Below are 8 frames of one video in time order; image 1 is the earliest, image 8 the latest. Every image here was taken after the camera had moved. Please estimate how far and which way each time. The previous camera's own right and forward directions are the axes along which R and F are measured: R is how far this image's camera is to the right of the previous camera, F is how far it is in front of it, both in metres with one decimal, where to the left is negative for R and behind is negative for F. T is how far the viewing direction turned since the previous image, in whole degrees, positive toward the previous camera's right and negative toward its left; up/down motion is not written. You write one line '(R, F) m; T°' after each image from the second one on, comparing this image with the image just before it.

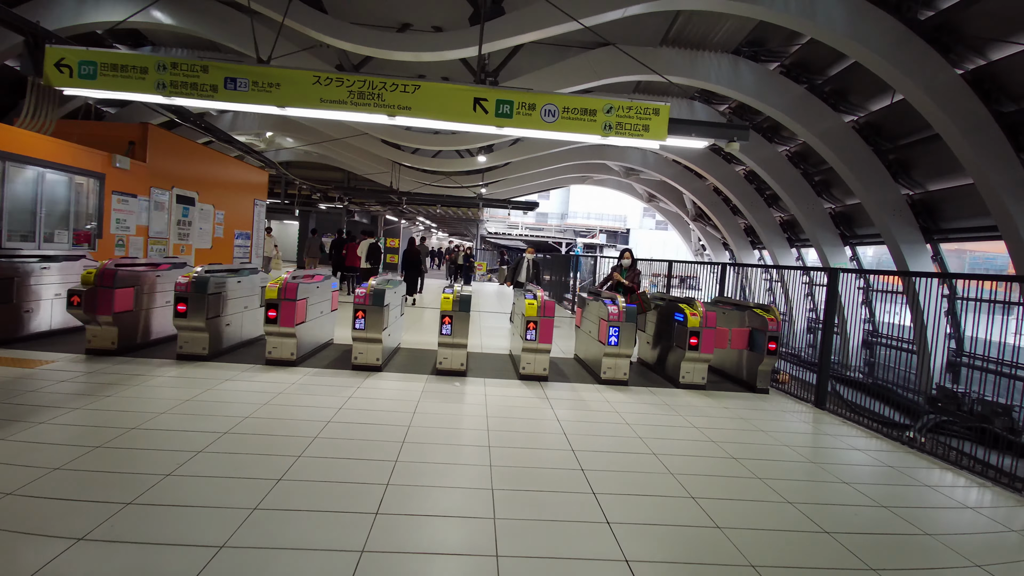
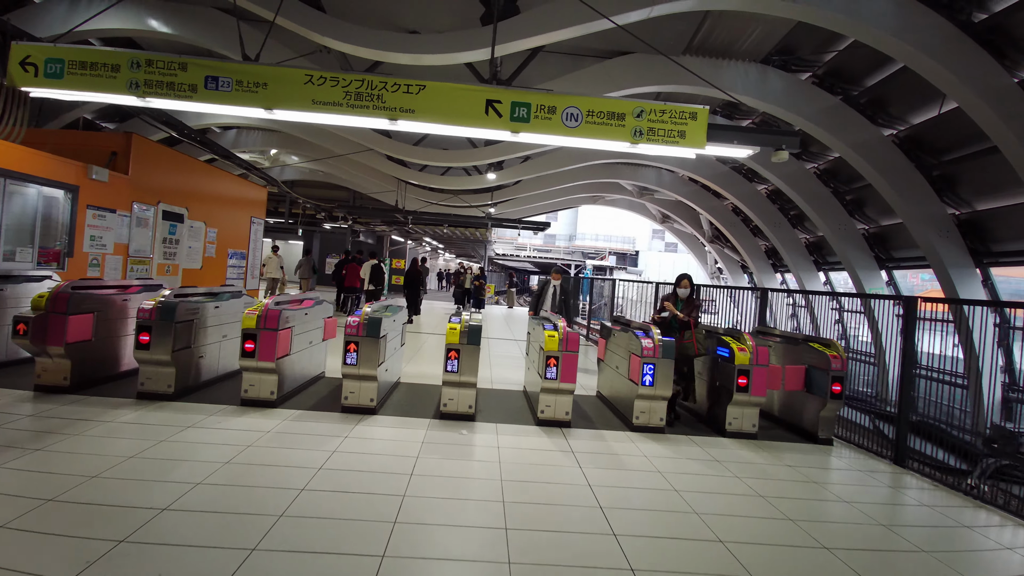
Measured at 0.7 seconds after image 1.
(-0.1, +0.6) m; -1°
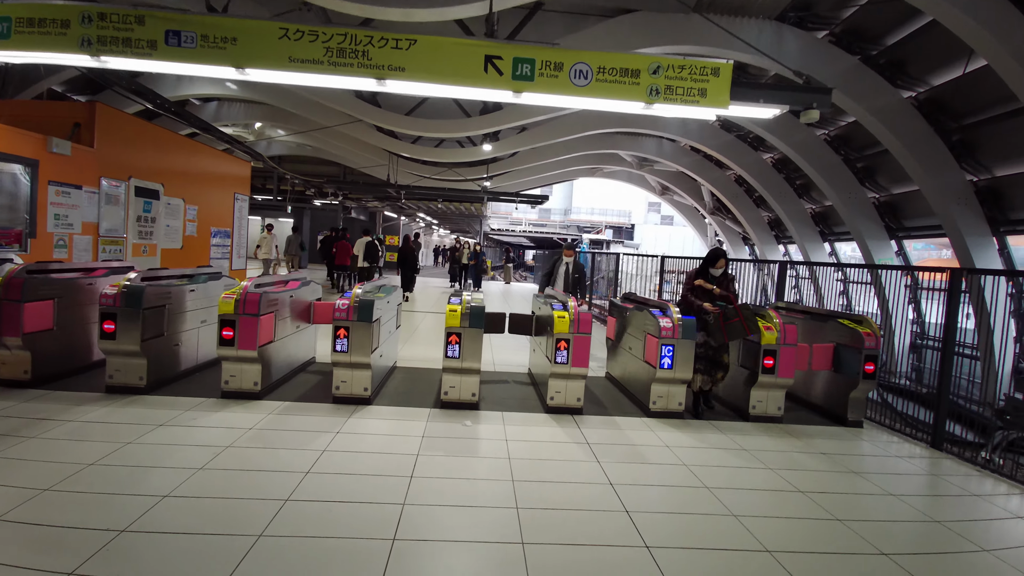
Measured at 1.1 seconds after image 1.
(-0.1, +0.3) m; +1°
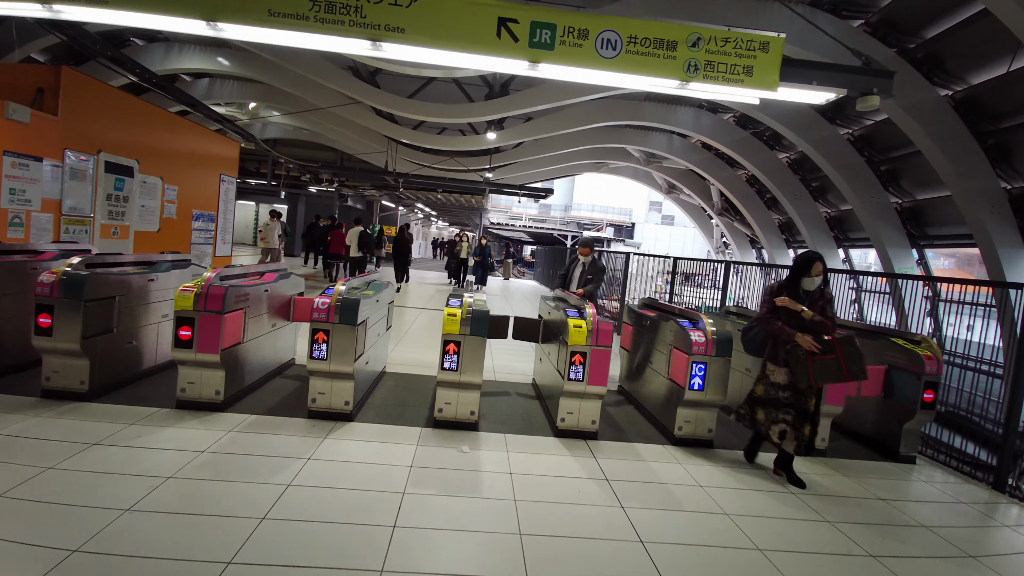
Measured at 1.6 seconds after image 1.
(-0.1, +0.5) m; 0°
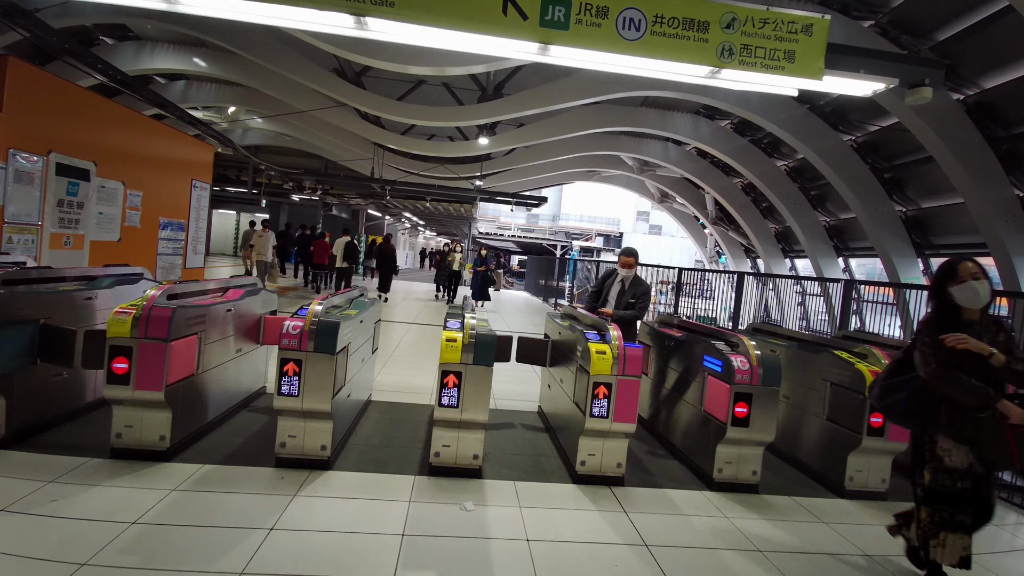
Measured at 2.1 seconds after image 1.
(-0.1, +0.5) m; +2°
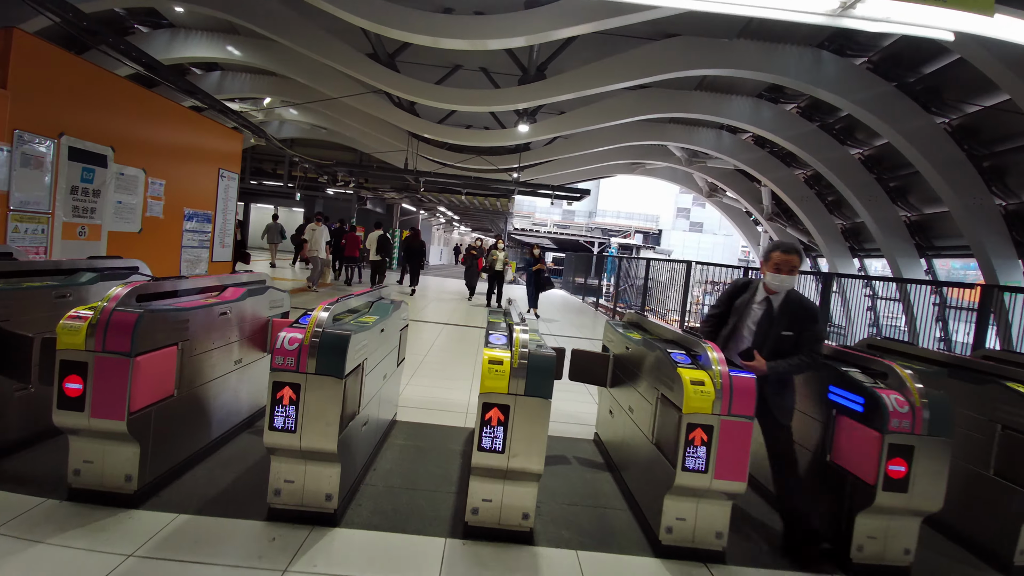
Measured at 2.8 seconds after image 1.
(-0.1, +0.6) m; -4°
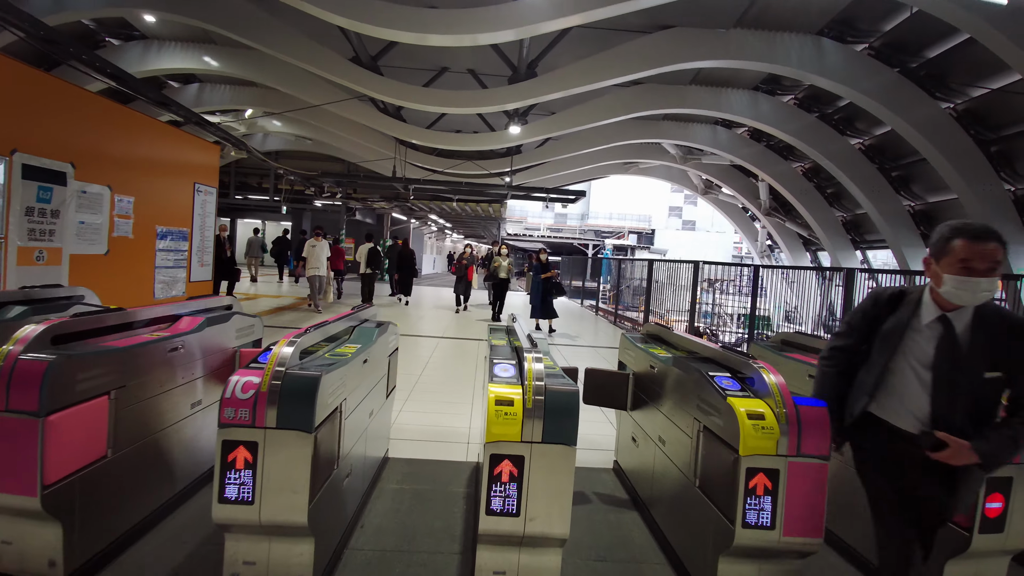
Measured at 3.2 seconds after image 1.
(0.0, +0.3) m; +1°
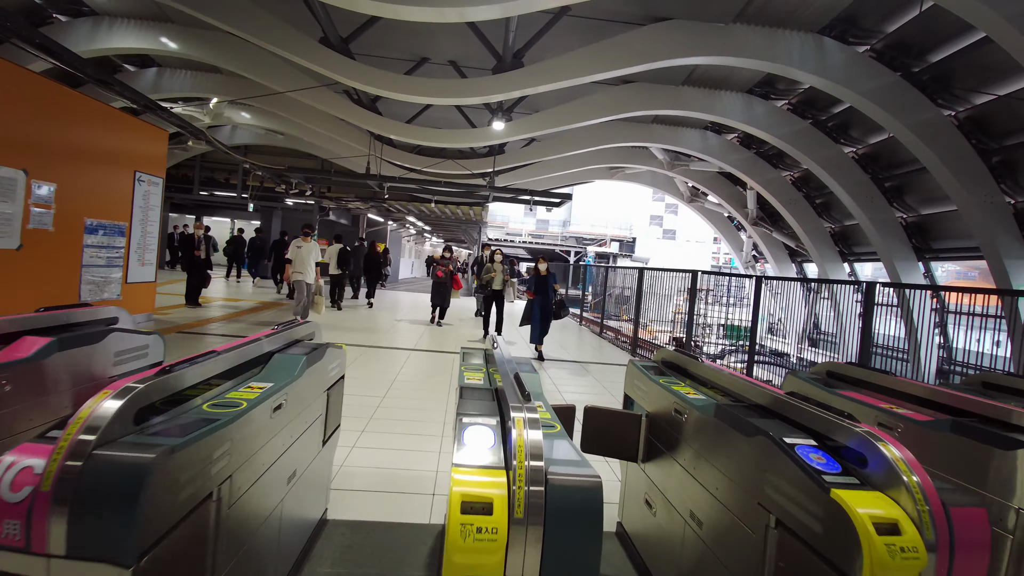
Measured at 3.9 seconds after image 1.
(0.0, +0.6) m; +2°
